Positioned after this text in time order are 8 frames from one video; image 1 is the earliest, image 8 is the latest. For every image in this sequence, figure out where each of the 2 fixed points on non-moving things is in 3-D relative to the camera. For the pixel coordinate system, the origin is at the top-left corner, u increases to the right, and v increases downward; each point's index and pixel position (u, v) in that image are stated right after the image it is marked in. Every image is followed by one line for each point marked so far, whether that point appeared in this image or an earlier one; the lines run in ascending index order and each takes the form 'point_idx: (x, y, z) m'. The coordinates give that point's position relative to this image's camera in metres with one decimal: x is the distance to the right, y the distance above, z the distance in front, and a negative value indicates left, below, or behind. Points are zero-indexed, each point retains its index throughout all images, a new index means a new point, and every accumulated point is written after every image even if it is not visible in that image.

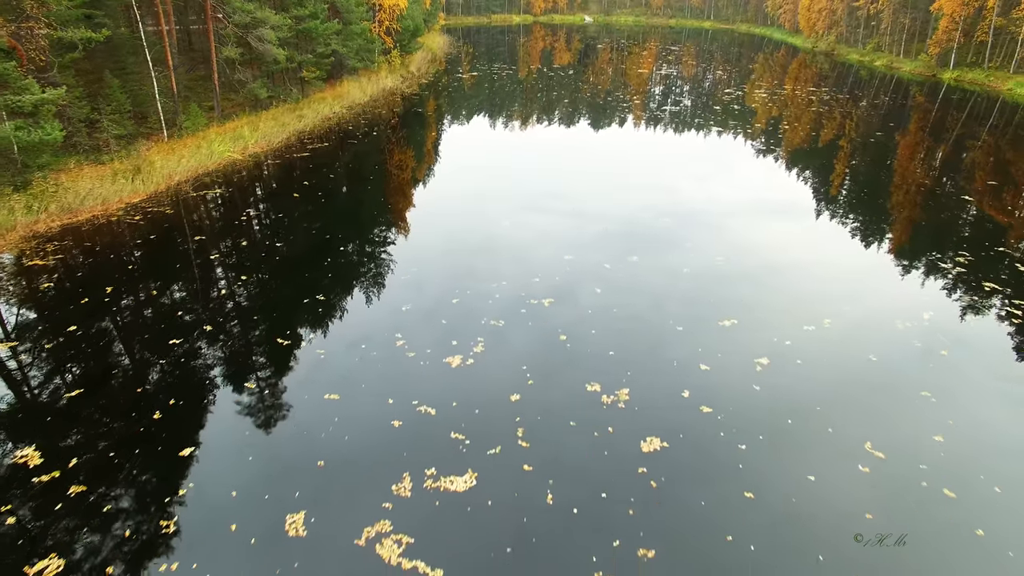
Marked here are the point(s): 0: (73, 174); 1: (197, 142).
0: (-6.8, +1.8, +14.5) m
1: (-6.0, +2.9, +17.8) m
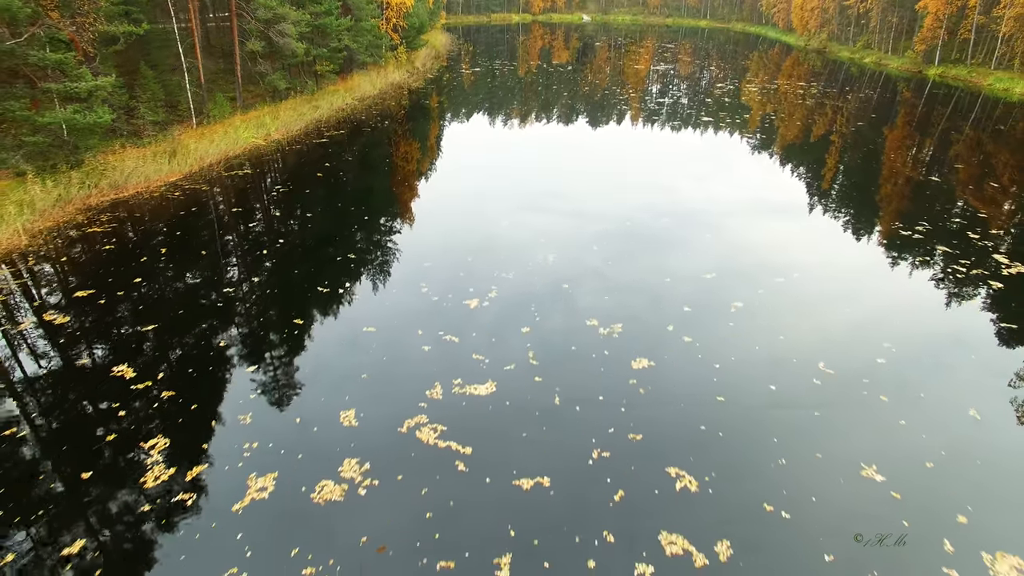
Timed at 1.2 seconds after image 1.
0: (-6.7, +2.3, +15.8) m
1: (-5.9, +3.3, +19.1) m
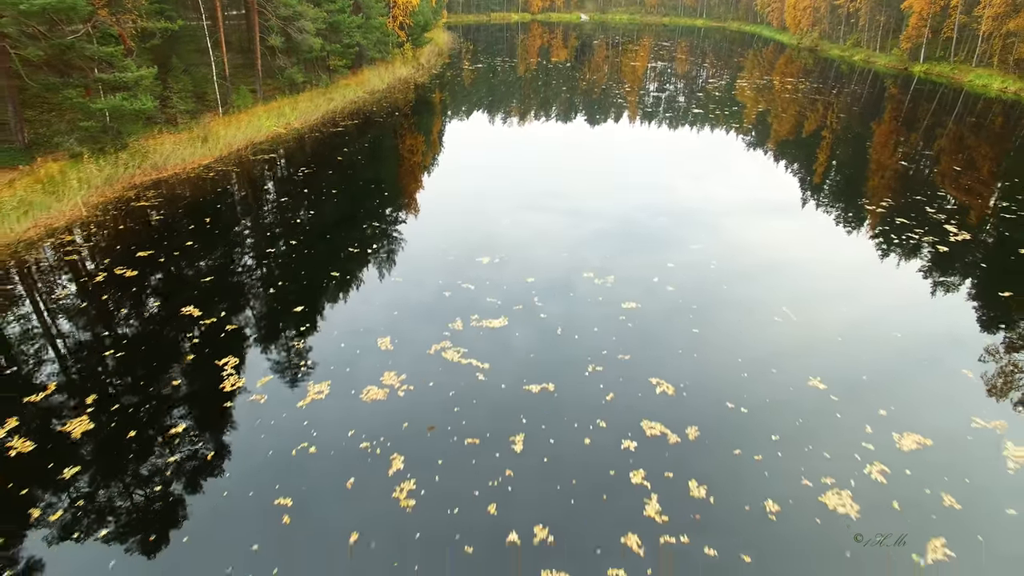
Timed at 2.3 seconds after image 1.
0: (-6.6, +2.8, +17.2) m
1: (-5.8, +3.8, +20.5) m
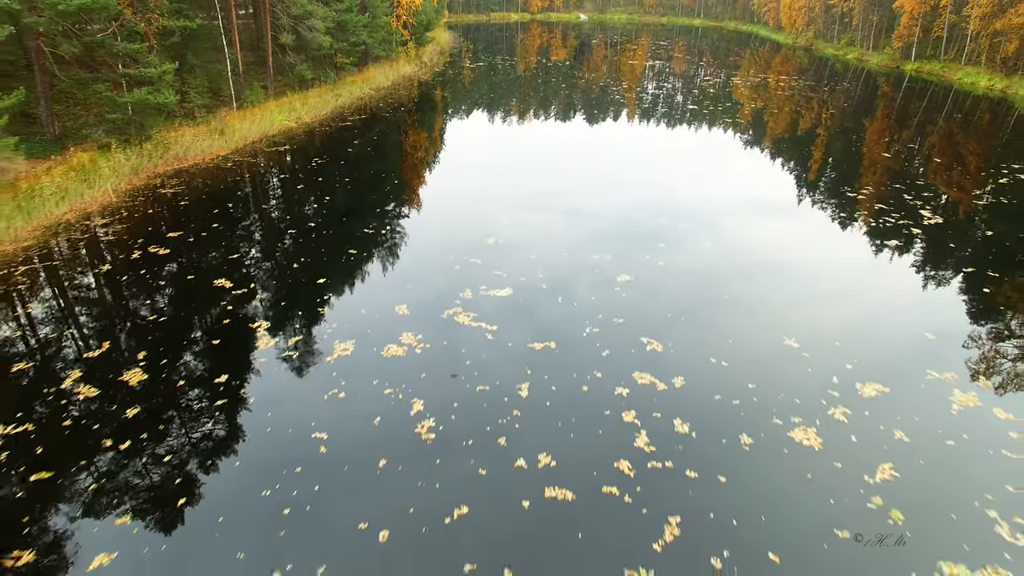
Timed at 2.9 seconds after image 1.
0: (-6.6, +3.1, +18.1) m
1: (-5.8, +4.1, +21.4) m
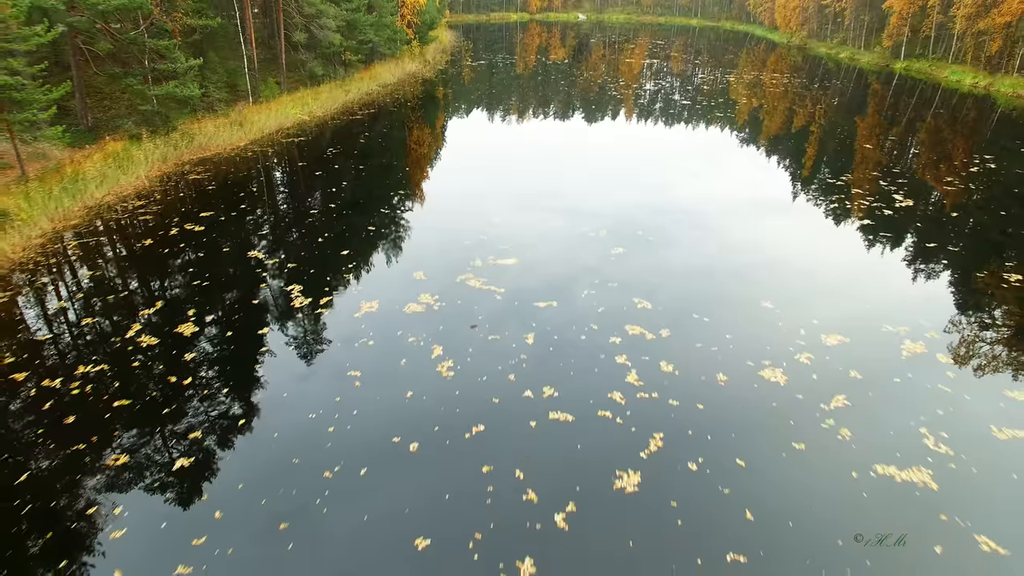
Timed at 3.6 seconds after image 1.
0: (-6.5, +3.4, +19.2) m
1: (-5.7, +4.5, +22.5) m
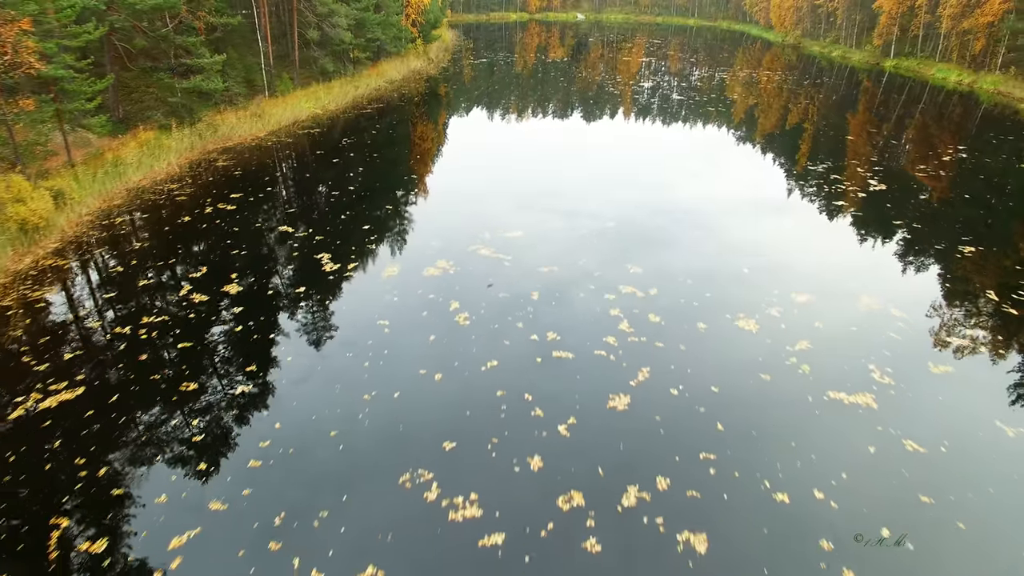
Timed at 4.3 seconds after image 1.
0: (-6.5, +3.8, +20.4) m
1: (-5.7, +4.9, +23.7) m
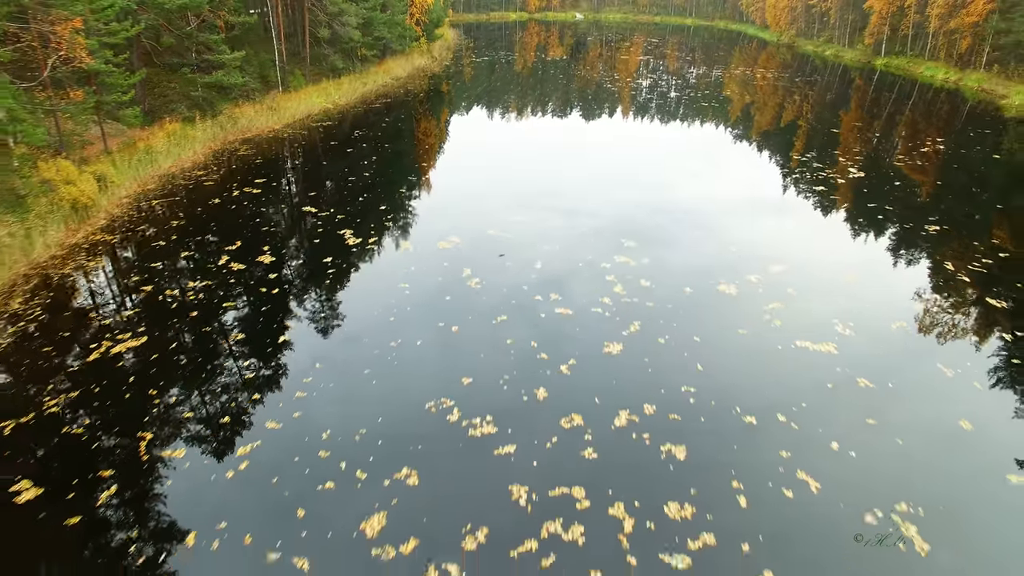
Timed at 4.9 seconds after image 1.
0: (-6.4, +4.2, +21.6) m
1: (-5.6, +5.2, +24.9) m
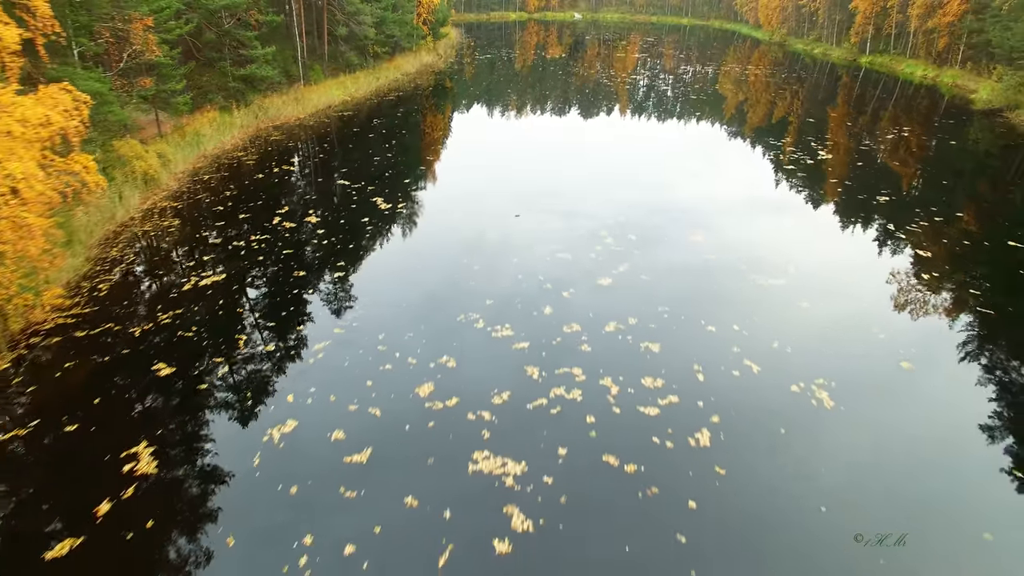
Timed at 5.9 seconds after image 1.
0: (-6.3, +4.9, +23.6) m
1: (-5.5, +5.9, +26.9) m
